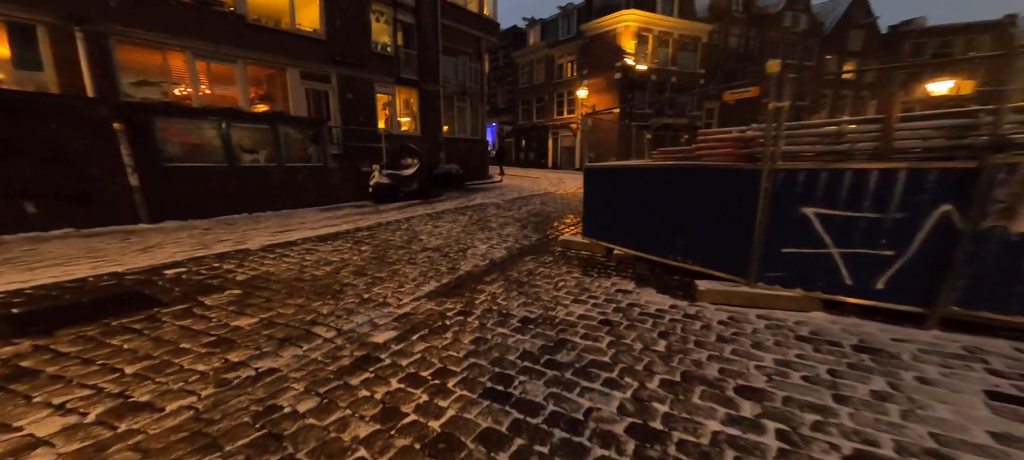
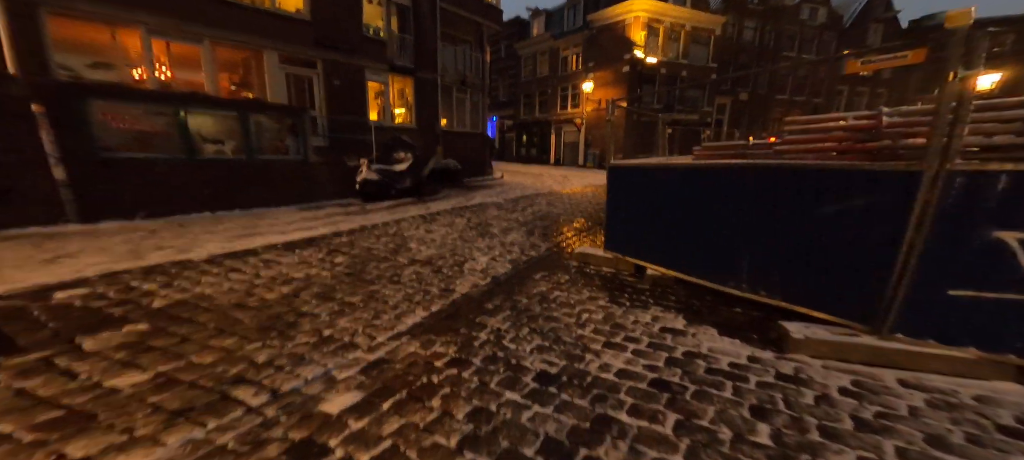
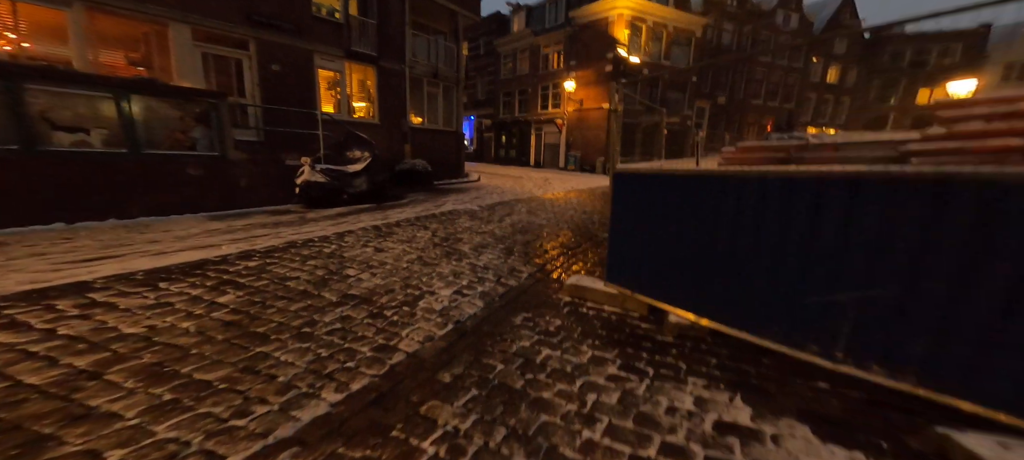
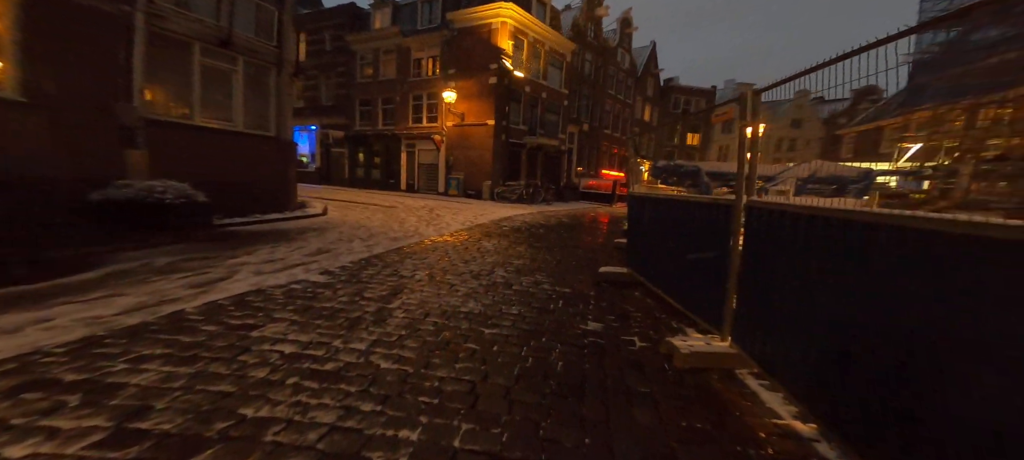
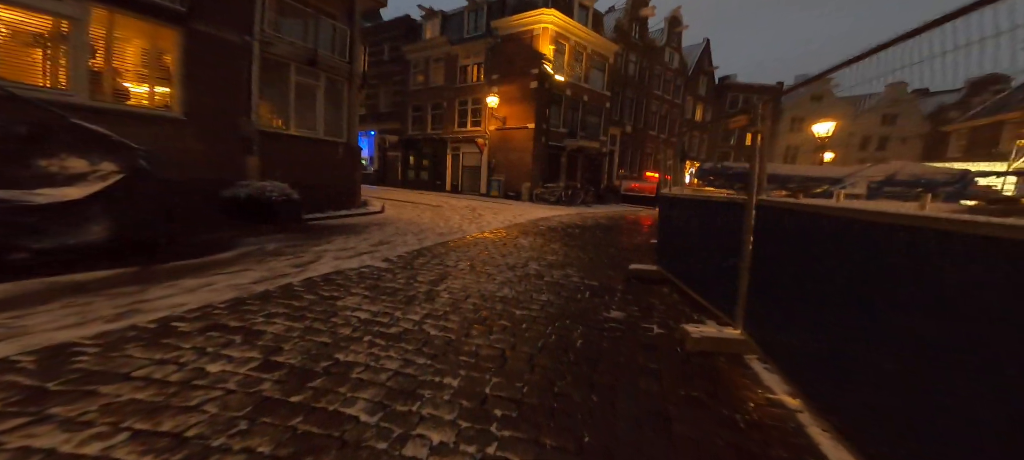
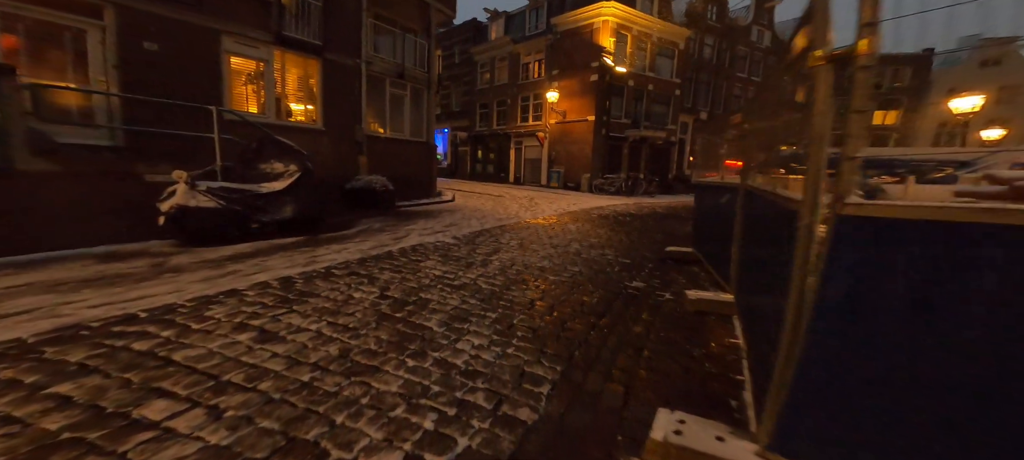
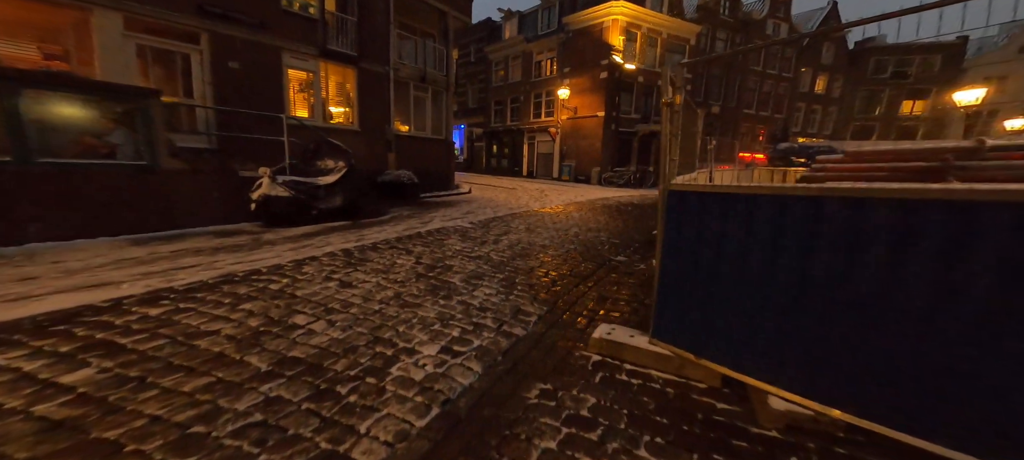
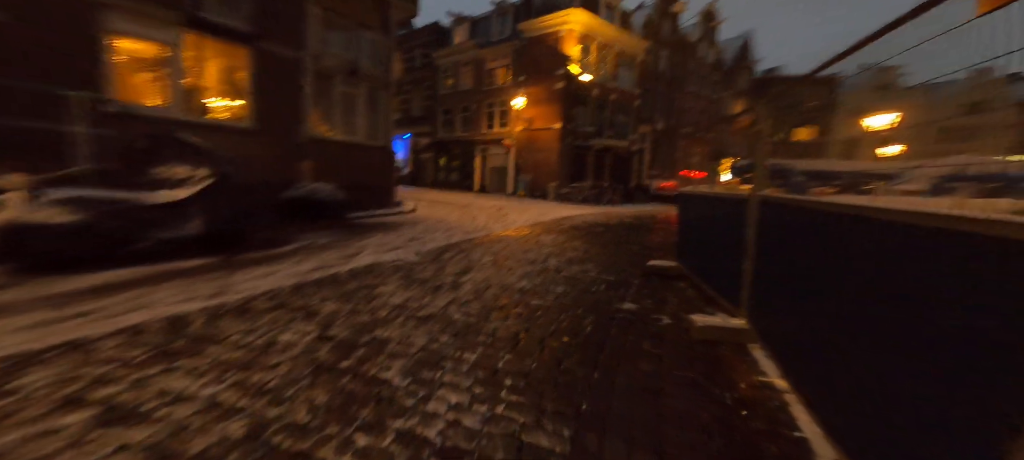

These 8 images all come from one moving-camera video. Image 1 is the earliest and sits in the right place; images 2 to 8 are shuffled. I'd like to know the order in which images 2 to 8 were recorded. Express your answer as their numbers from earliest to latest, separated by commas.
2, 3, 7, 6, 8, 5, 4
